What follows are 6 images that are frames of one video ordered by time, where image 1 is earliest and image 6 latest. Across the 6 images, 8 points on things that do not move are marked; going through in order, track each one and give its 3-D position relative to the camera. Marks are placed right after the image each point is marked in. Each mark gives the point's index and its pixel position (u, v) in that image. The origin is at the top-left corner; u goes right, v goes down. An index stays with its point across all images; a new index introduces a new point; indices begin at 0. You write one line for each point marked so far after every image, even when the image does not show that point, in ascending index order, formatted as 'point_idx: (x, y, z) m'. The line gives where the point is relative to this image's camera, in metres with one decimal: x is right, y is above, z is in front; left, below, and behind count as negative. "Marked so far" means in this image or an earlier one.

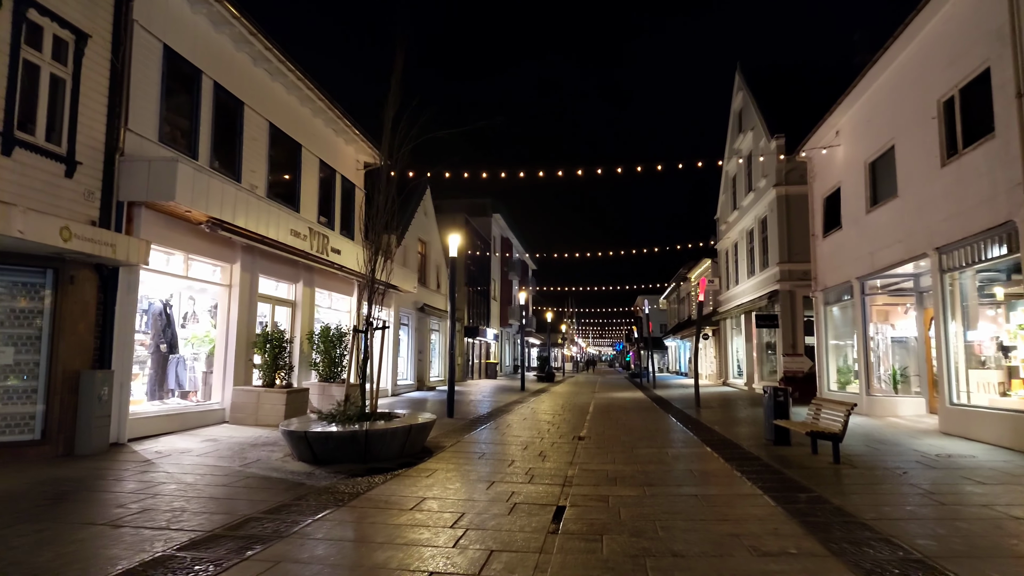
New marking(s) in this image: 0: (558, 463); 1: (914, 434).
0: (+0.5, -2.1, +8.8) m
1: (+6.1, -2.2, +11.3) m
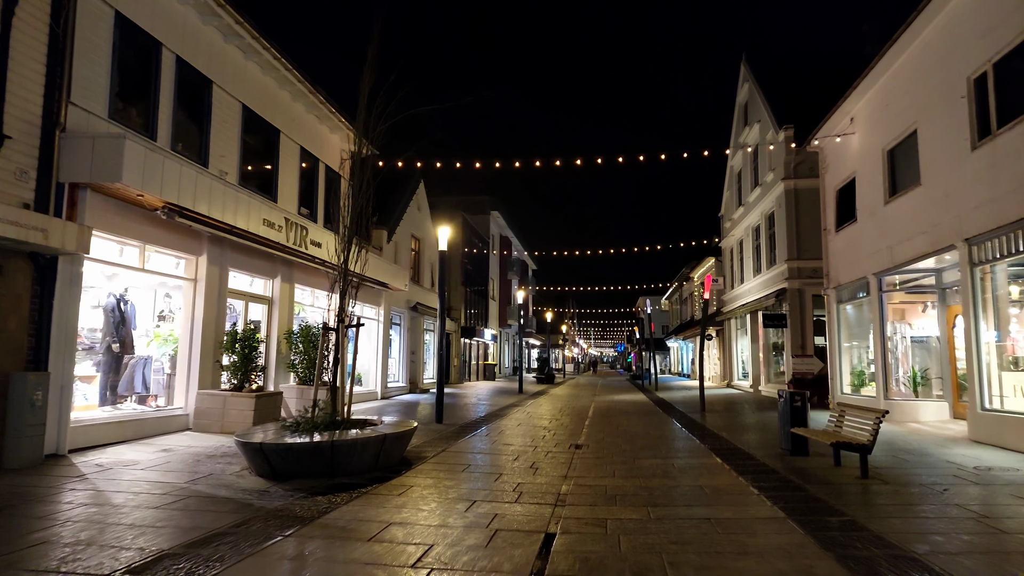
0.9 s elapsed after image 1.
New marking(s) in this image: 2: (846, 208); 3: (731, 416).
0: (+0.4, -2.0, +7.9) m
1: (+6.0, -2.2, +10.3) m
2: (+7.1, +1.7, +15.8) m
3: (+5.2, -3.1, +17.7) m
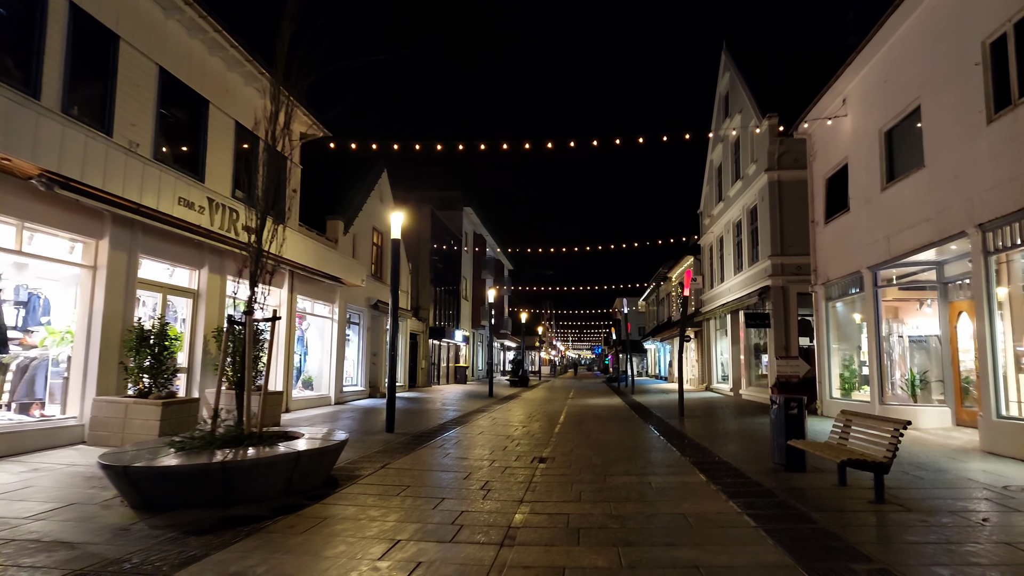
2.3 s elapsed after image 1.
0: (-0.1, -1.9, +6.5) m
1: (+5.4, -2.1, +9.1) m
2: (+6.4, +1.8, +14.6) m
3: (+4.4, -3.0, +16.5) m
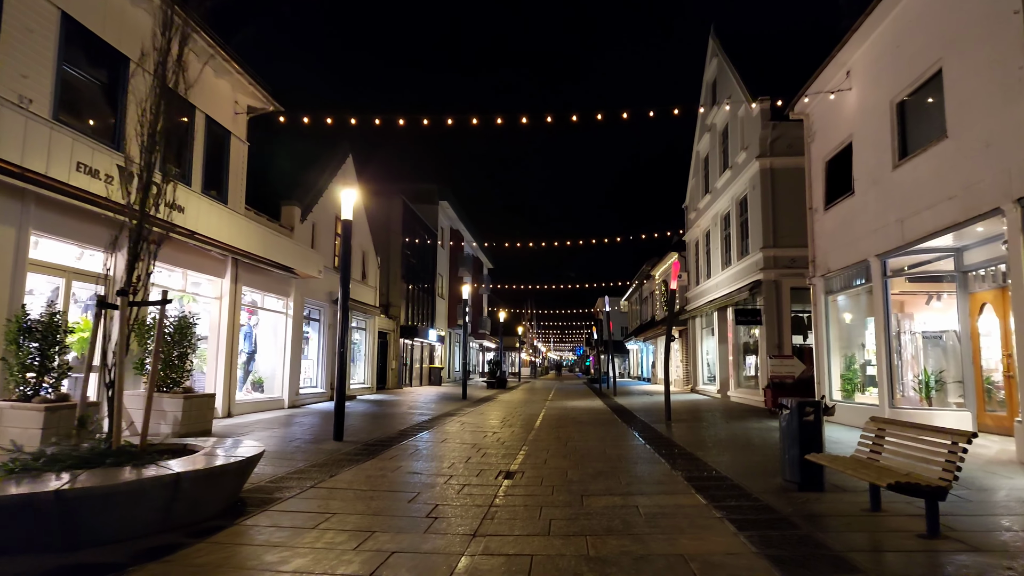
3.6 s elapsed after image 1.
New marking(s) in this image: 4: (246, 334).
0: (-0.4, -1.7, +5.1) m
1: (+5.0, -1.9, +7.8) m
2: (+5.9, +1.9, +13.3) m
3: (+3.8, -2.9, +15.2) m
4: (-5.2, -0.9, +14.3) m
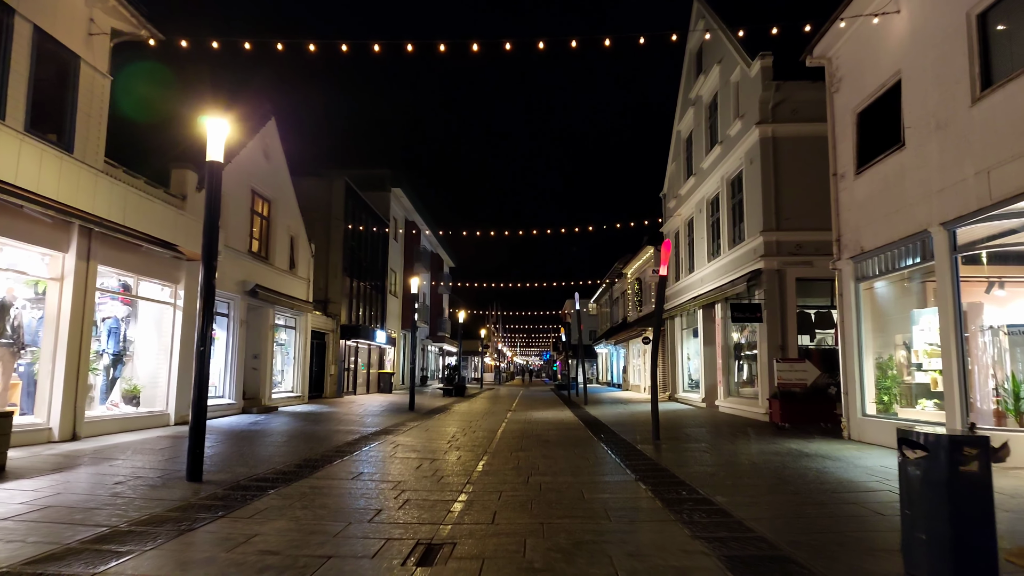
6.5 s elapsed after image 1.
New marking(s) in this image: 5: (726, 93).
0: (-0.8, -1.4, +1.9) m
1: (+4.5, -1.6, +4.9) m
2: (+5.1, +2.1, +10.5) m
3: (+3.0, -2.6, +12.2) m
4: (-5.9, -0.6, +10.9) m
5: (+5.2, +4.7, +17.9) m
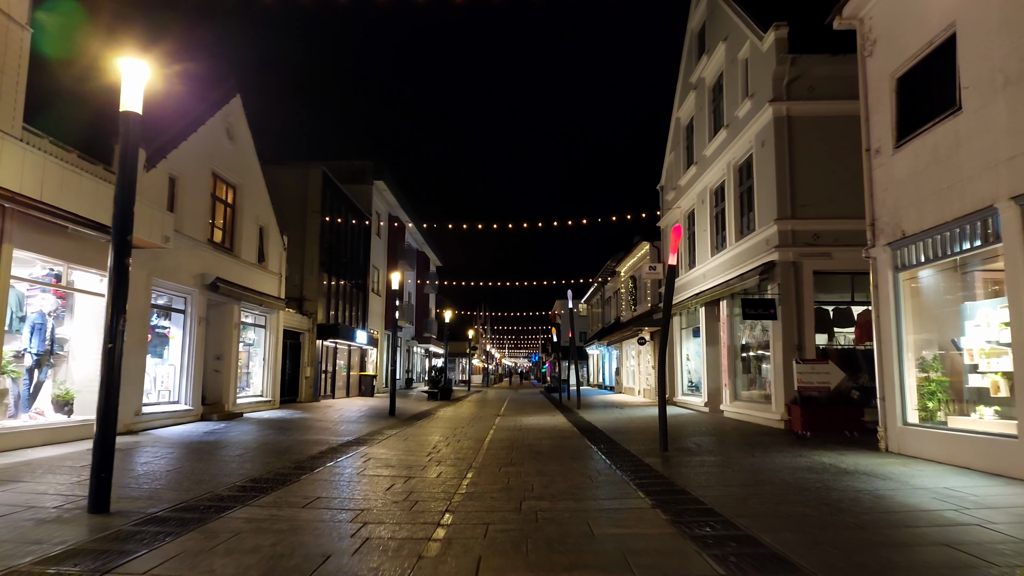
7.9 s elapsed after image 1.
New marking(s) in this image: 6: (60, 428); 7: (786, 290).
0: (-0.8, -1.2, +0.5) m
1: (+4.5, -1.5, +3.5) m
2: (+5.0, +2.3, +9.1) m
3: (+2.8, -2.5, +10.8) m
4: (-6.1, -0.5, +9.4) m
5: (+5.0, +4.9, +16.6) m
6: (-5.9, -1.8, +9.7) m
7: (+5.0, -0.1, +13.5) m
